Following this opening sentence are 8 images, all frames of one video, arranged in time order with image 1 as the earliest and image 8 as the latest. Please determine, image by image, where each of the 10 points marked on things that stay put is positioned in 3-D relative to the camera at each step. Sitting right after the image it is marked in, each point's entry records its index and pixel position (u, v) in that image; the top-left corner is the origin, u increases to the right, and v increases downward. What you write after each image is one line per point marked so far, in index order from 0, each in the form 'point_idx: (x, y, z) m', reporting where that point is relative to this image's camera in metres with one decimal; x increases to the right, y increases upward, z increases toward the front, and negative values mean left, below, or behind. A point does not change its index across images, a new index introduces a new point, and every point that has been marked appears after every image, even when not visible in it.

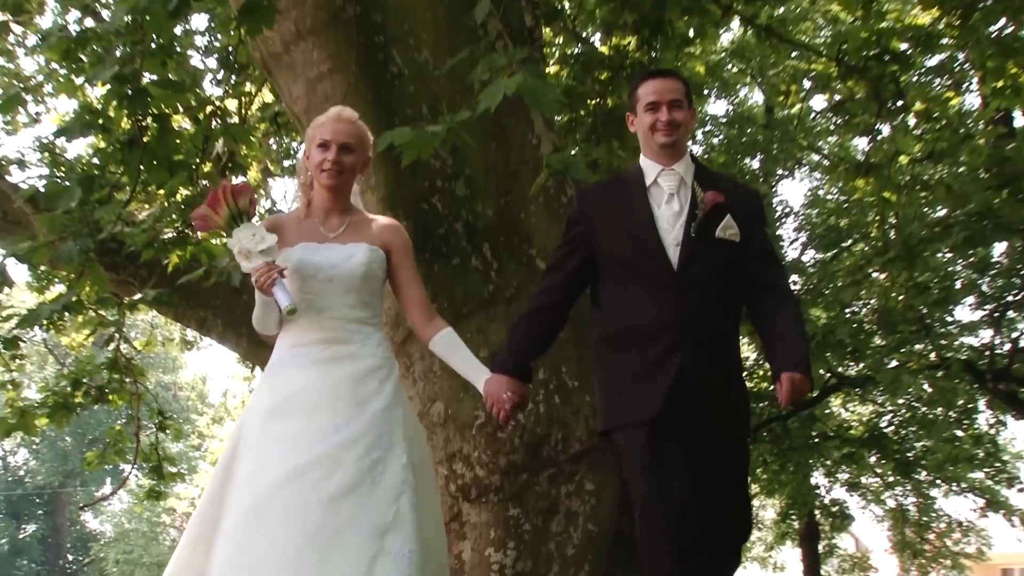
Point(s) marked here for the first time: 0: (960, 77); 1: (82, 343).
0: (+1.8, +0.9, +6.5) m
1: (-1.8, -0.2, +6.8) m
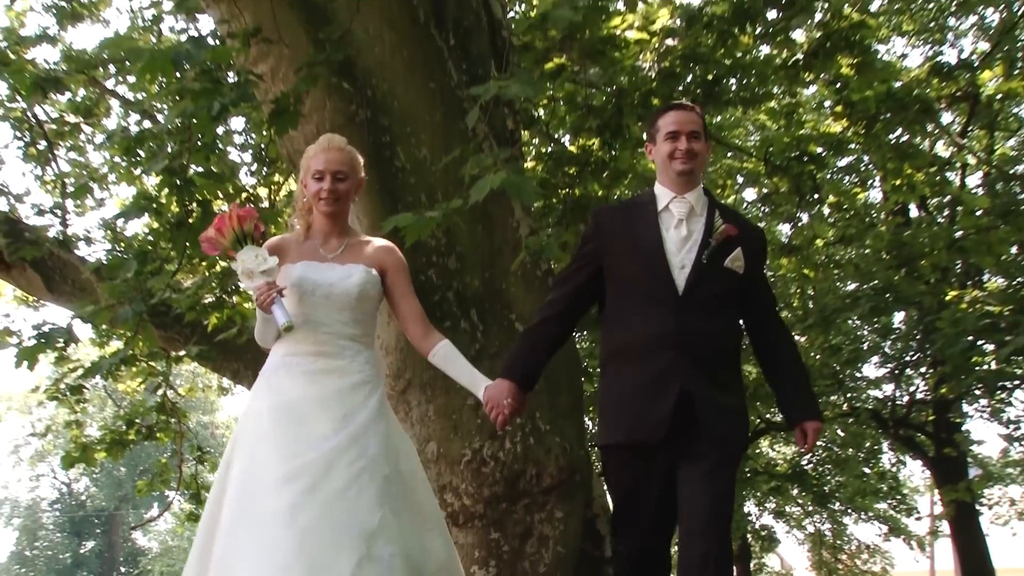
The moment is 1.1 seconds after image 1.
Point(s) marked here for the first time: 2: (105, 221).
0: (+1.8, +0.6, +7.7) m
1: (-1.9, -0.5, +8.0) m
2: (-1.8, +0.3, +7.1) m
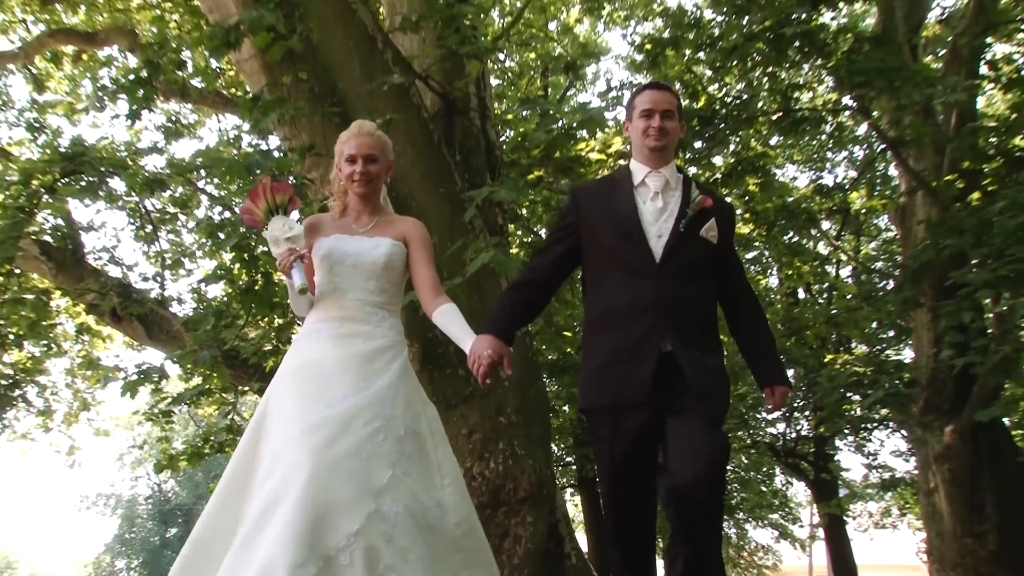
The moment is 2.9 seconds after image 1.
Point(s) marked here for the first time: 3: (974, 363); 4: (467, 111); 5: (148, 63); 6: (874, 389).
0: (+1.7, +0.2, +10.1) m
1: (-2.0, -0.8, +10.3) m
2: (-1.9, 0.0, +9.4) m
3: (+2.6, -0.4, +8.7) m
4: (-0.3, +1.0, +8.7) m
5: (-1.9, +1.2, +8.3) m
6: (+2.1, -0.6, +9.1) m
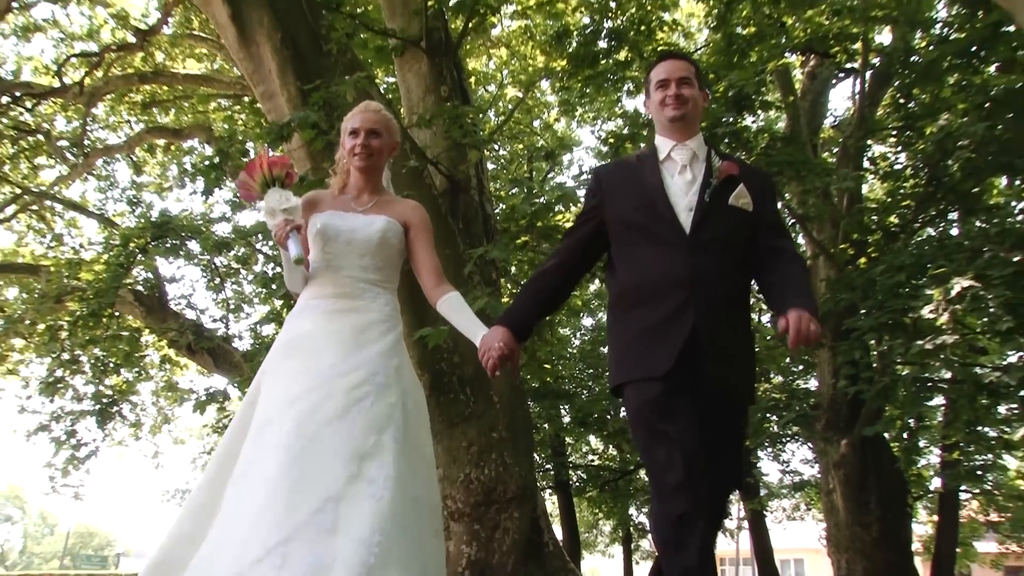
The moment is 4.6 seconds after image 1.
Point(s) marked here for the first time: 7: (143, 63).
0: (+1.6, -0.2, +12.6) m
1: (-2.1, -1.1, +12.8) m
2: (-2.0, -0.3, +11.9) m
3: (+2.5, -0.7, +11.2) m
4: (-0.3, +0.7, +11.3) m
5: (-2.0, +0.9, +10.8) m
6: (+2.0, -0.9, +11.6) m
7: (-2.6, +1.6, +11.3) m
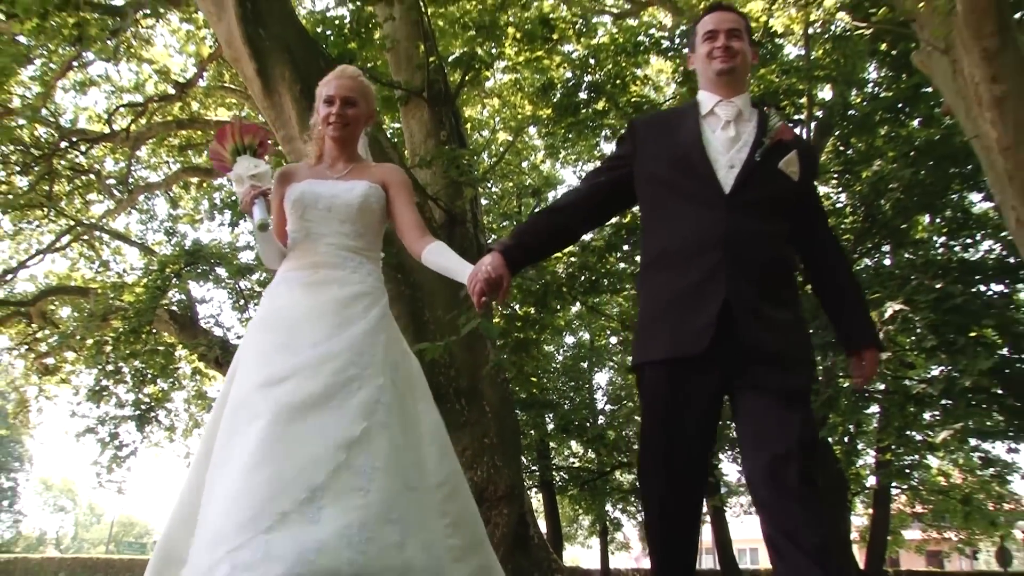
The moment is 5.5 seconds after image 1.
0: (+1.5, -0.4, +14.2) m
1: (-2.2, -1.3, +14.3) m
2: (-2.1, -0.5, +13.5) m
3: (+2.4, -0.9, +12.7) m
4: (-0.4, +0.5, +12.8) m
5: (-2.1, +0.8, +12.4) m
6: (+1.9, -1.1, +13.2) m
7: (-2.7, +1.5, +12.9) m
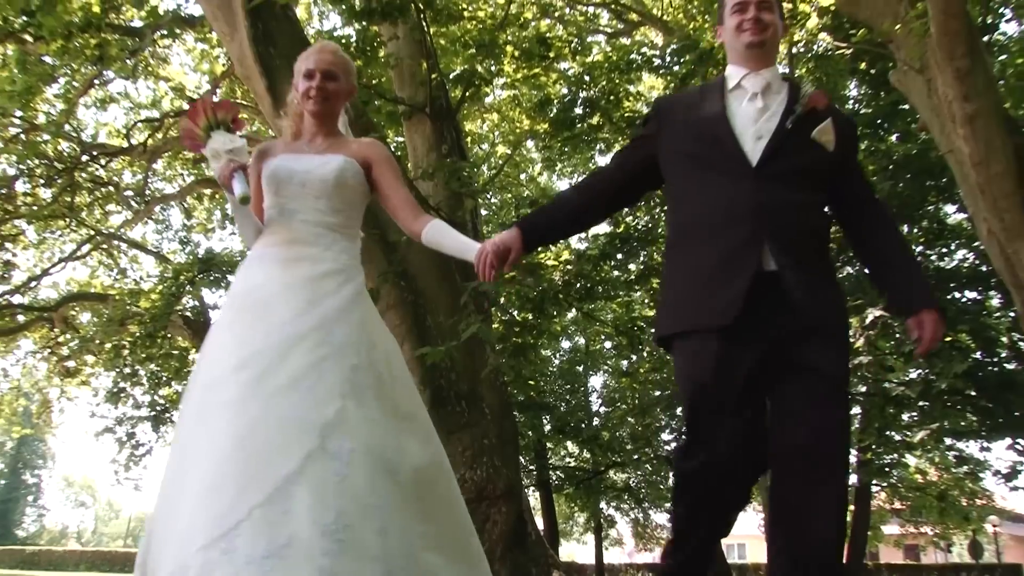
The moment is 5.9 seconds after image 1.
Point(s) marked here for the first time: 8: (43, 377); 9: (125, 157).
0: (+1.5, -0.4, +14.8) m
1: (-2.2, -1.4, +14.9) m
2: (-2.1, -0.5, +14.1) m
3: (+2.4, -1.0, +13.3) m
4: (-0.4, +0.5, +13.4) m
5: (-2.1, +0.7, +13.0) m
6: (+1.9, -1.2, +13.8) m
7: (-2.7, +1.4, +13.5) m
8: (-5.5, -1.0, +18.5) m
9: (-3.2, +1.1, +13.0) m
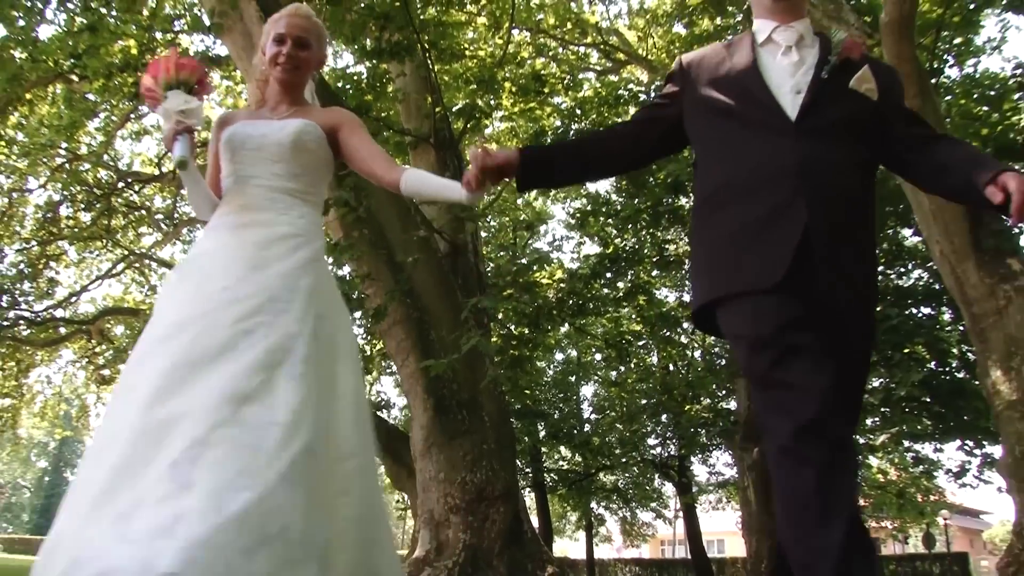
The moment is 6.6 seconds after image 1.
0: (+1.5, -0.6, +16.0) m
1: (-2.2, -1.6, +16.1) m
2: (-2.1, -0.7, +15.3) m
3: (+2.4, -1.1, +14.5) m
4: (-0.4, +0.3, +14.6) m
5: (-2.1, +0.6, +14.2) m
6: (+1.9, -1.3, +15.0) m
7: (-2.8, +1.2, +14.7) m
8: (-5.5, -1.3, +19.7) m
9: (-3.2, +0.9, +14.2) m
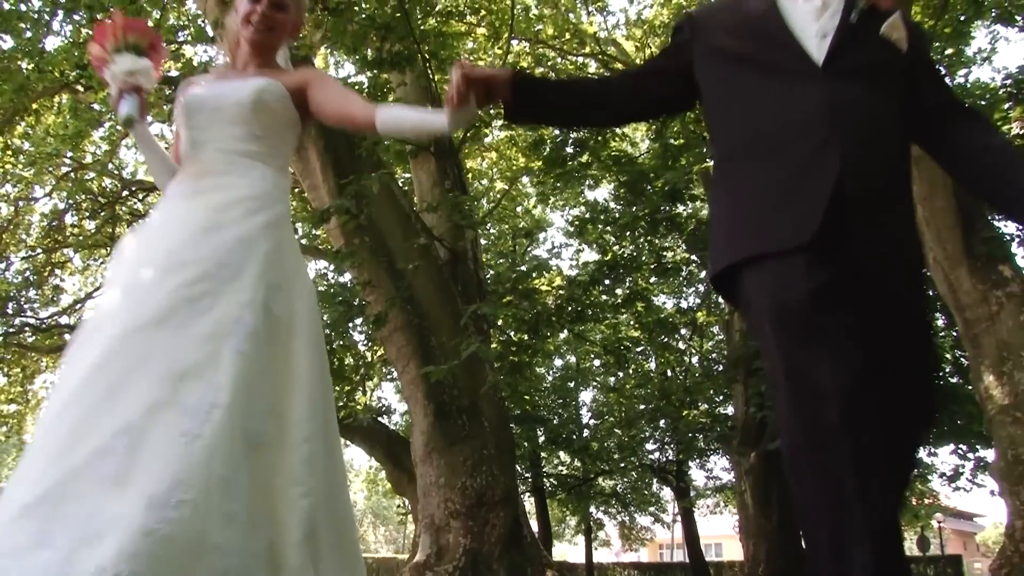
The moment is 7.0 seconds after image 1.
0: (+1.5, -0.7, +16.2) m
1: (-2.2, -1.6, +16.3) m
2: (-2.1, -0.7, +15.5) m
3: (+2.4, -1.2, +14.7) m
4: (-0.4, +0.2, +14.8) m
5: (-2.1, +0.5, +14.4) m
6: (+1.9, -1.4, +15.1) m
7: (-2.8, +1.2, +14.9) m
8: (-5.5, -1.3, +19.8) m
9: (-3.2, +0.9, +14.4) m
